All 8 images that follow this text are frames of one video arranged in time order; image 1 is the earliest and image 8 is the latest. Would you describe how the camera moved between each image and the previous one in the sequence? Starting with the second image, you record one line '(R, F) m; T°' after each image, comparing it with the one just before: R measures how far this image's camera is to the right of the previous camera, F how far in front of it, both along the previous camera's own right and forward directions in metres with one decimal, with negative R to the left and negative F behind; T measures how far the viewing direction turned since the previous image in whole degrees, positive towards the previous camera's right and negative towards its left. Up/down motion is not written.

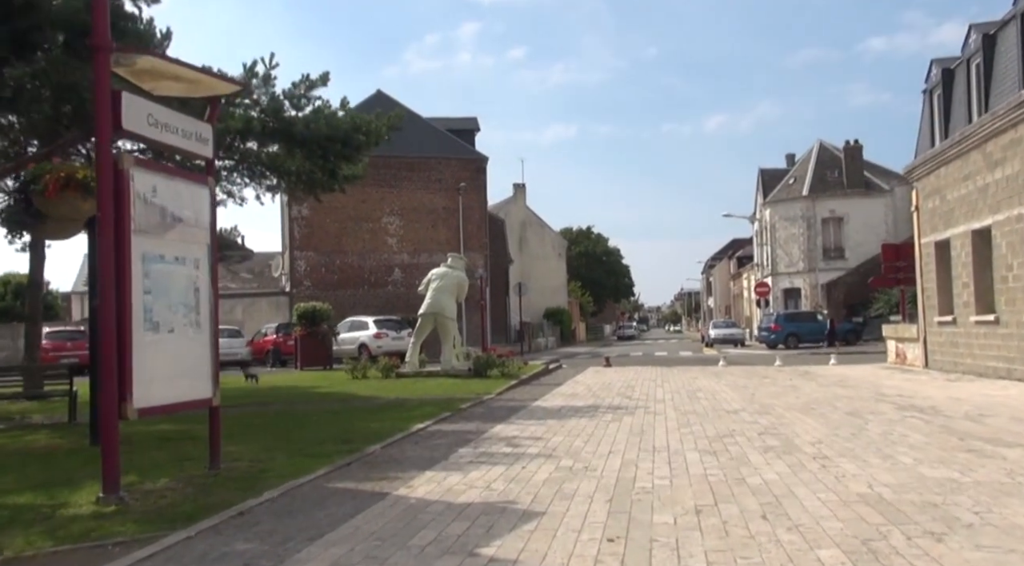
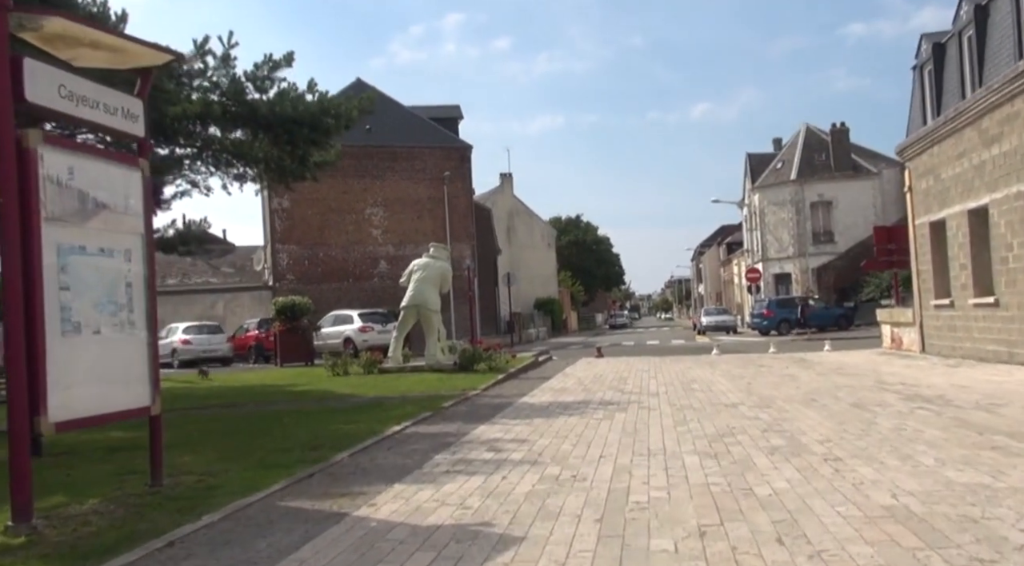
(+0.1, +0.8) m; +1°
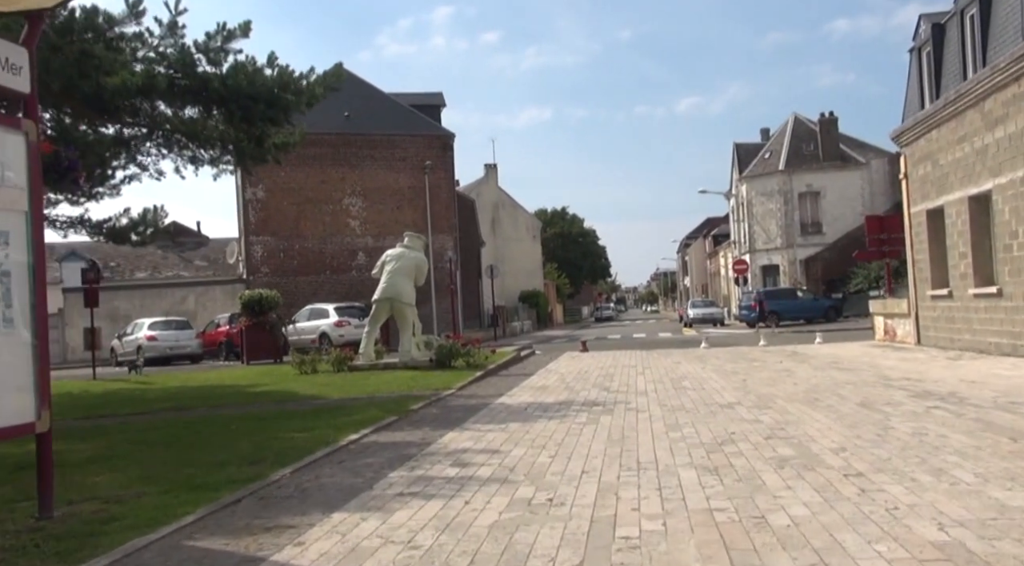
(+0.2, +1.2) m; +1°
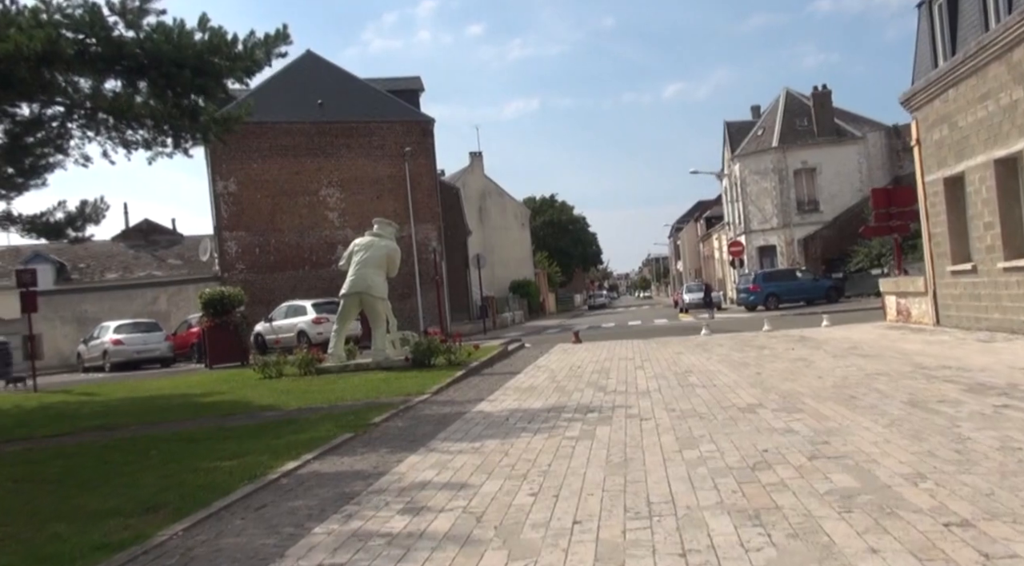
(+0.2, +1.9) m; +1°
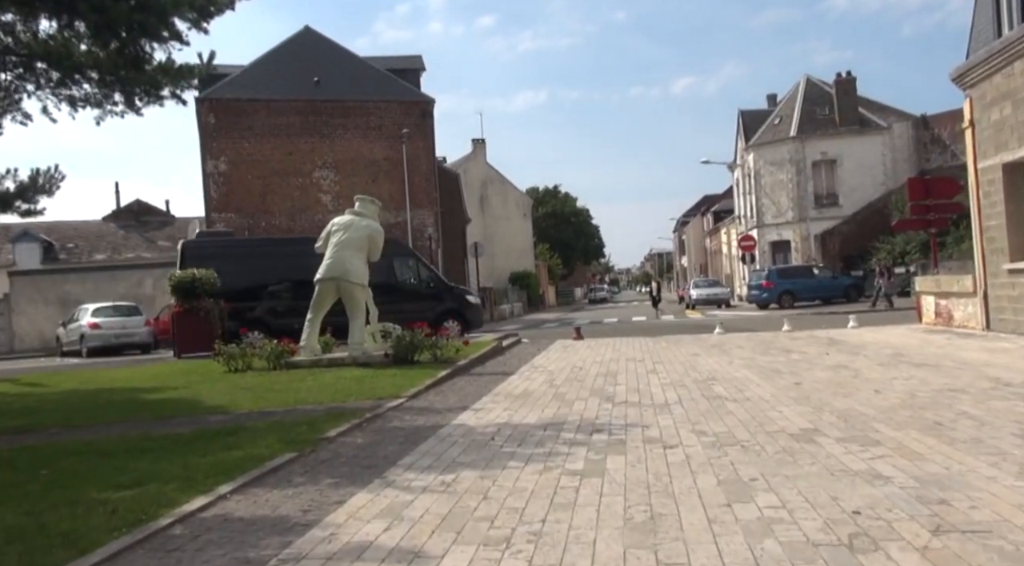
(+0.1, +2.1) m; 0°
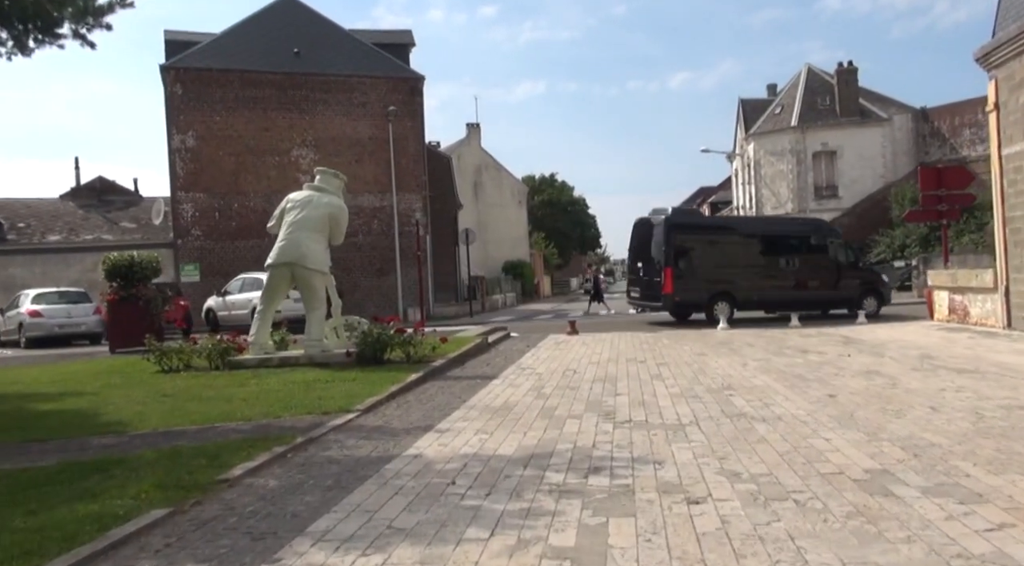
(+0.2, +2.0) m; 0°
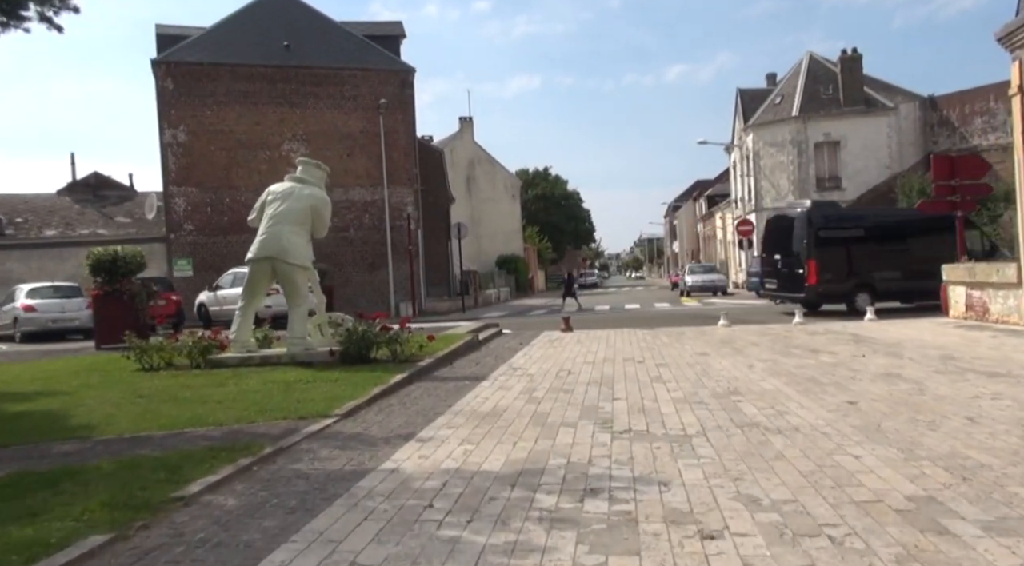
(+0.1, +0.8) m; 0°
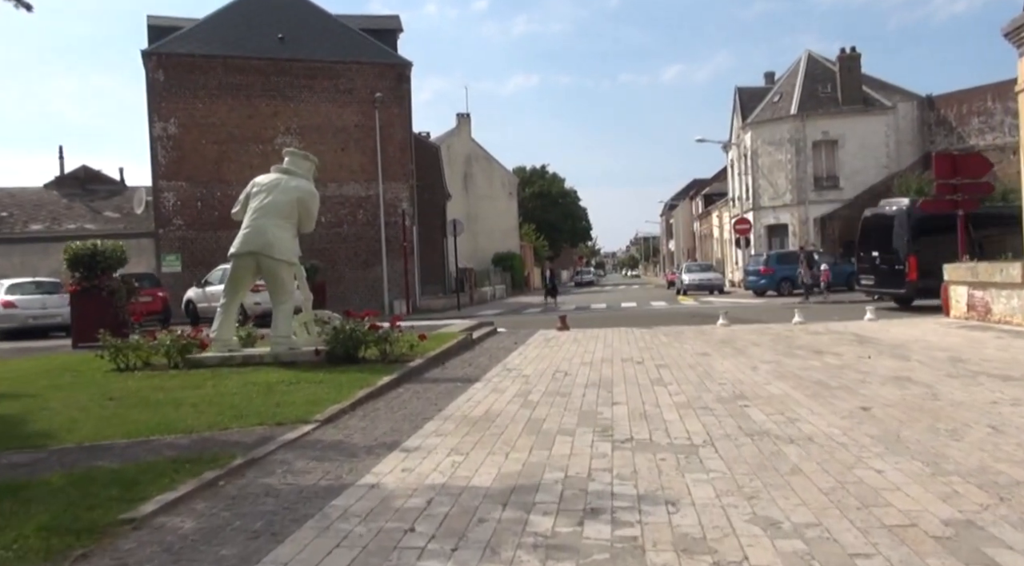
(0.0, +0.5) m; 0°
